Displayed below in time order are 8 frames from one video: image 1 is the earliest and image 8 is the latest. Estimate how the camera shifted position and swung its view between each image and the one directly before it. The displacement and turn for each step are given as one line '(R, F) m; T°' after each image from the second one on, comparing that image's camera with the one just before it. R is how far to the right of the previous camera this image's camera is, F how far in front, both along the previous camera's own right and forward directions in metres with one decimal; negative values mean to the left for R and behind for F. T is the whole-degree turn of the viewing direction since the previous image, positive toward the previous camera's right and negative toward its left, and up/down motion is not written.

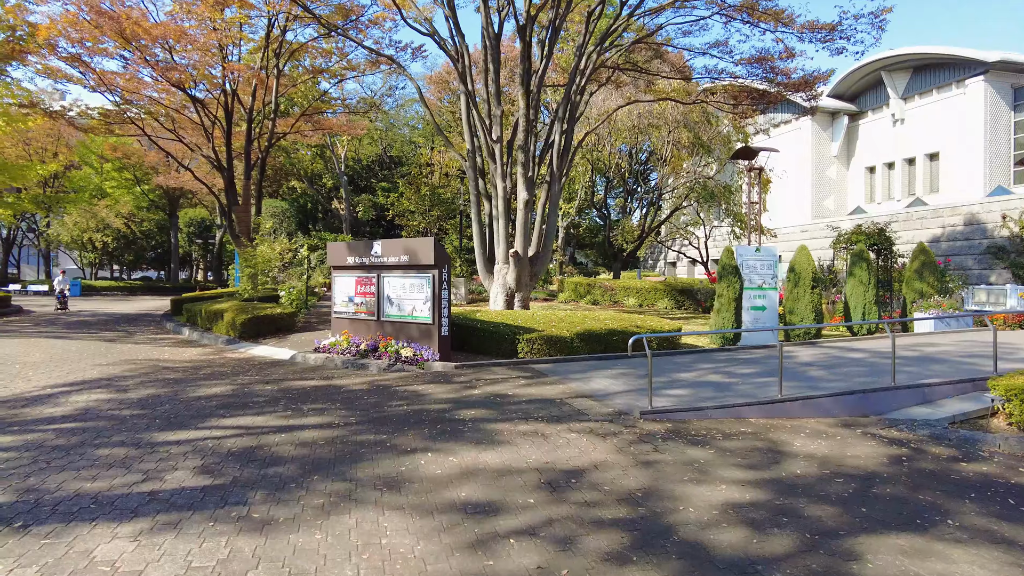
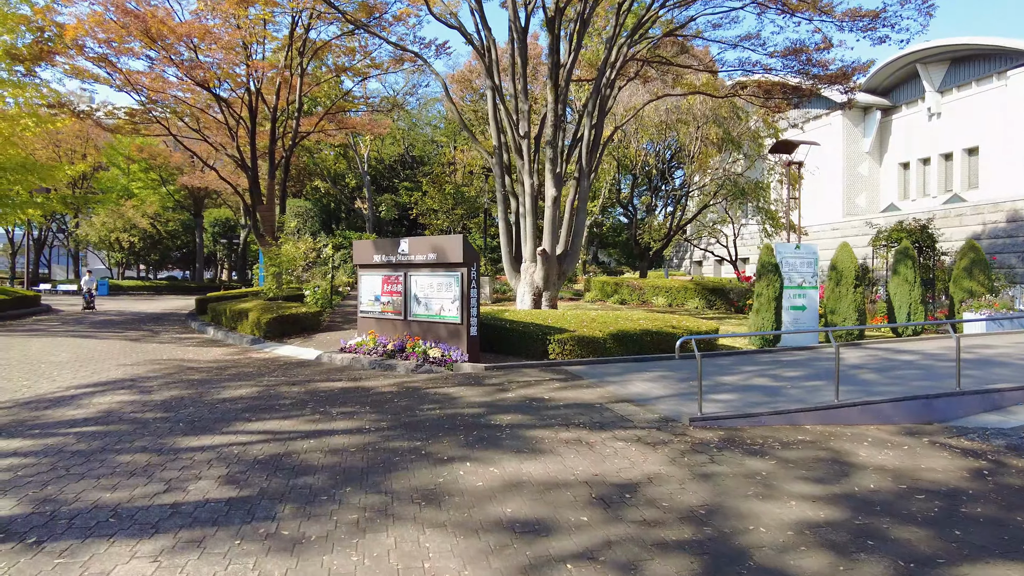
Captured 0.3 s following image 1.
(-0.1, +0.3) m; -2°
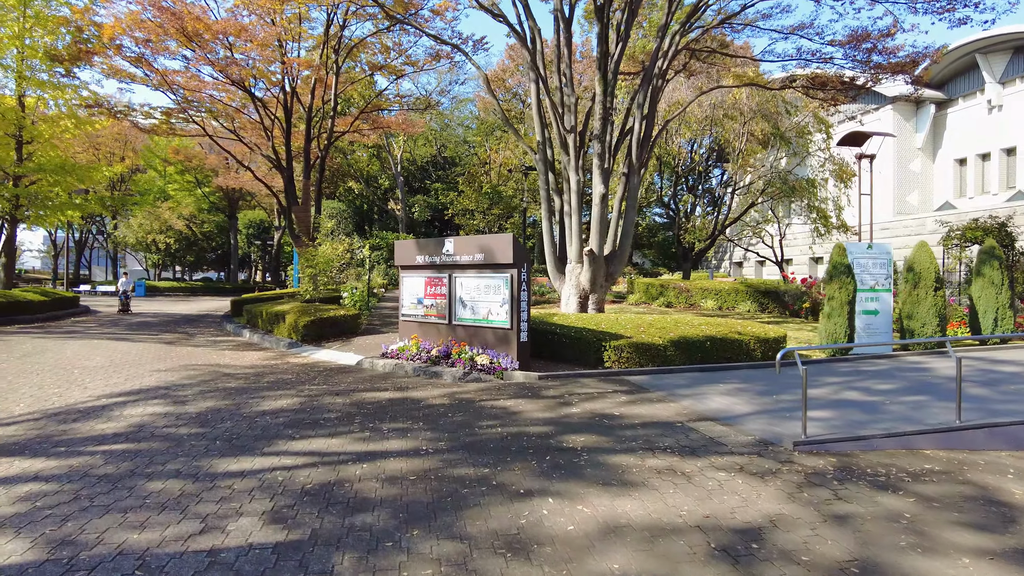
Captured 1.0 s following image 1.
(-0.3, +0.6) m; -2°
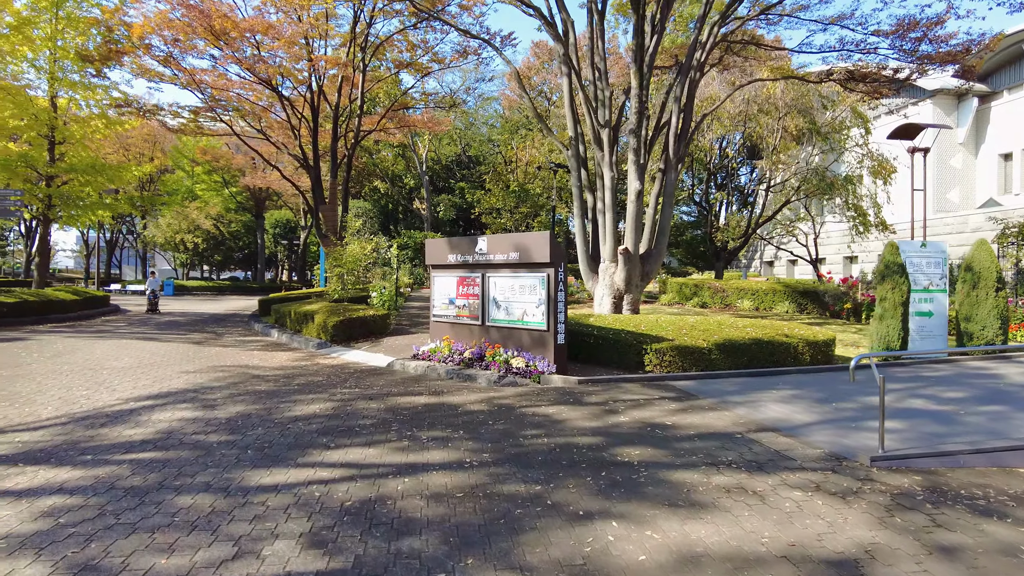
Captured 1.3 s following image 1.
(-0.2, +0.3) m; -2°
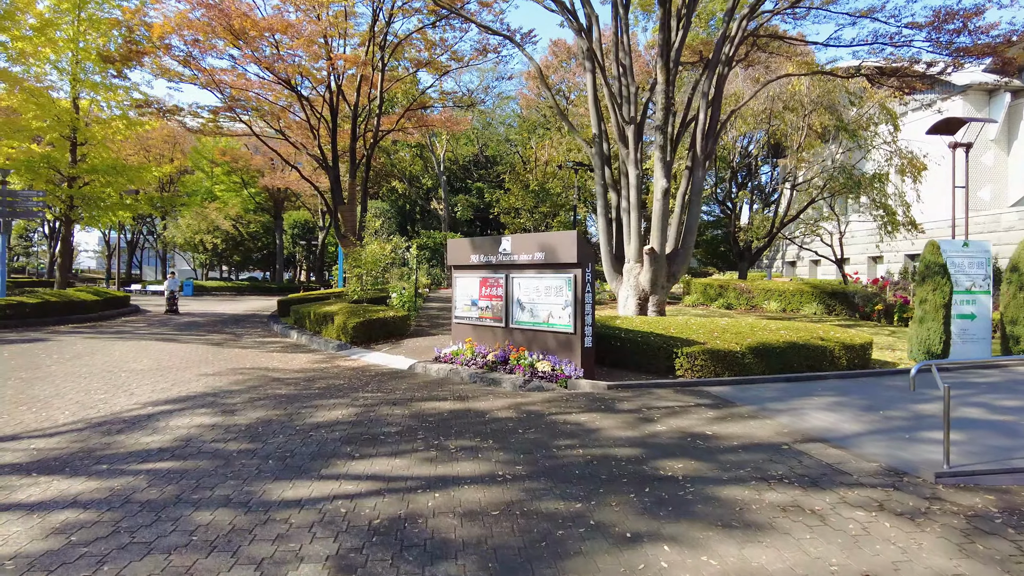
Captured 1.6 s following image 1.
(-0.1, +0.2) m; -1°
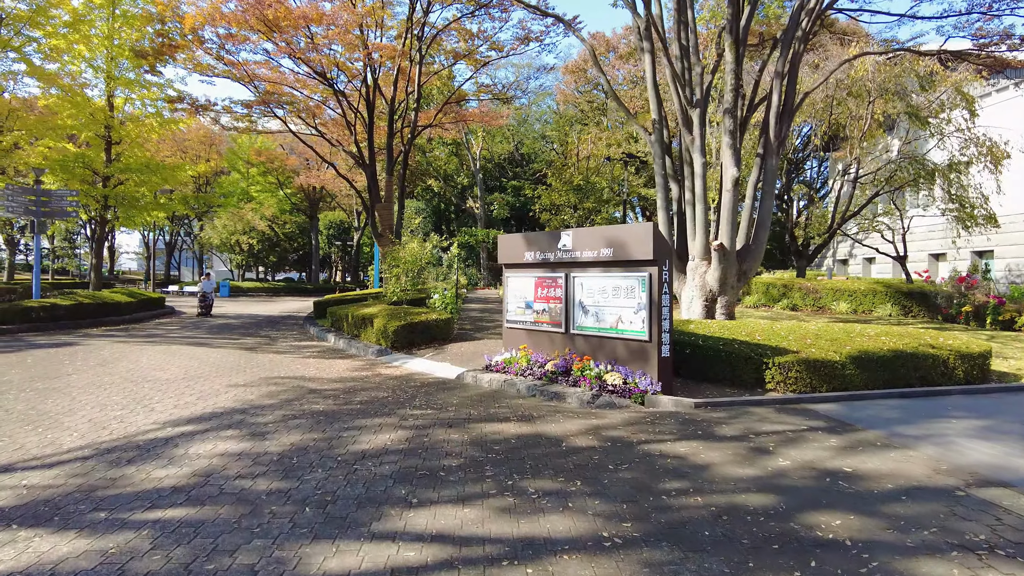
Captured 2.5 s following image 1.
(-0.3, +0.9) m; -3°
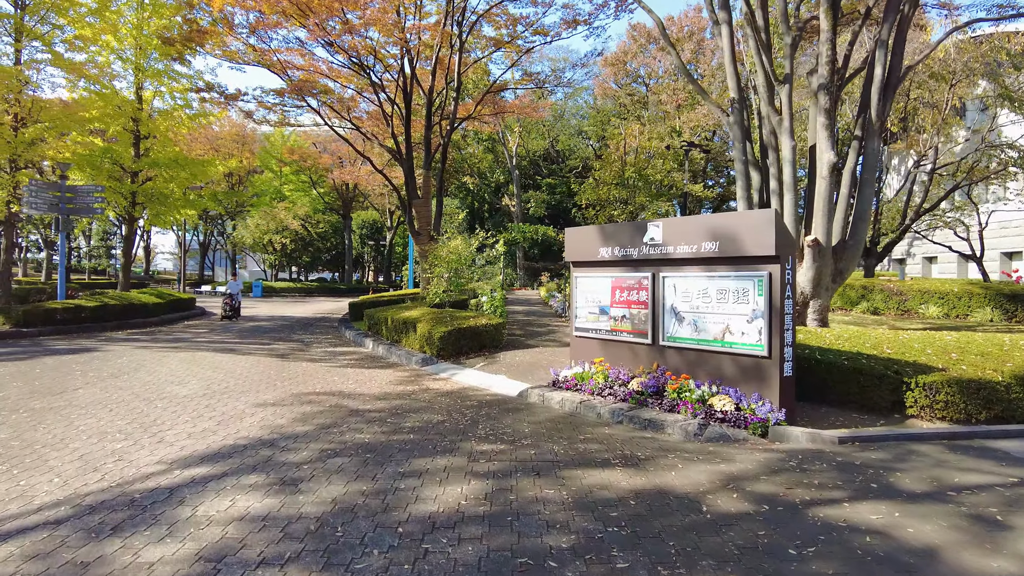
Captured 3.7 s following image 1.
(-0.4, +1.2) m; -3°
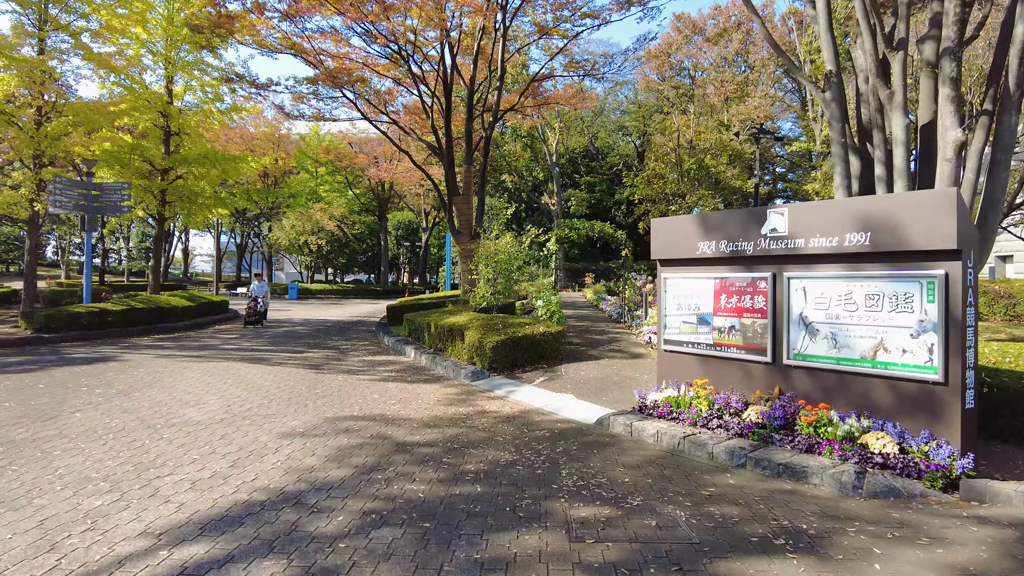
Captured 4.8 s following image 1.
(-0.4, +1.2) m; -3°
